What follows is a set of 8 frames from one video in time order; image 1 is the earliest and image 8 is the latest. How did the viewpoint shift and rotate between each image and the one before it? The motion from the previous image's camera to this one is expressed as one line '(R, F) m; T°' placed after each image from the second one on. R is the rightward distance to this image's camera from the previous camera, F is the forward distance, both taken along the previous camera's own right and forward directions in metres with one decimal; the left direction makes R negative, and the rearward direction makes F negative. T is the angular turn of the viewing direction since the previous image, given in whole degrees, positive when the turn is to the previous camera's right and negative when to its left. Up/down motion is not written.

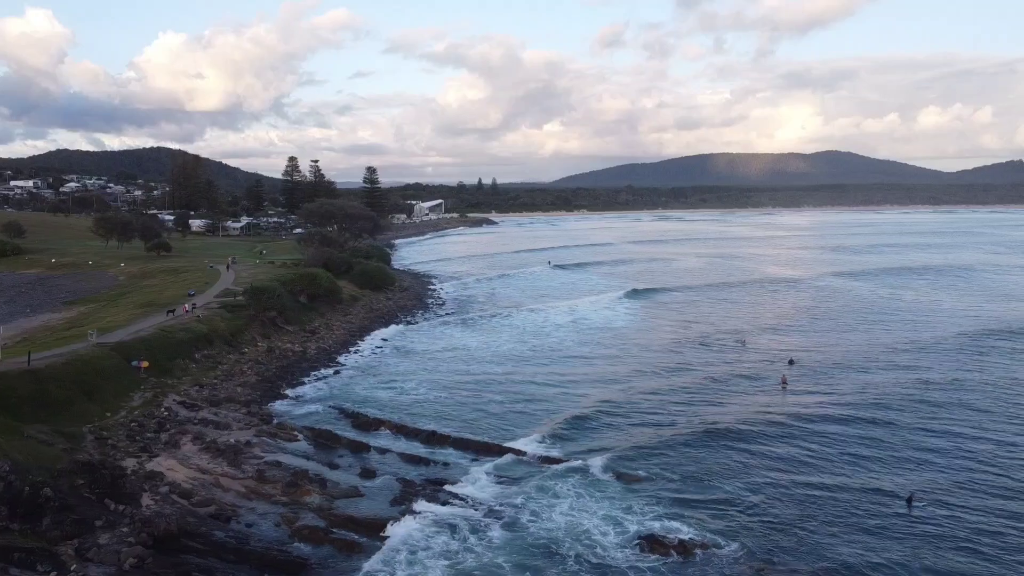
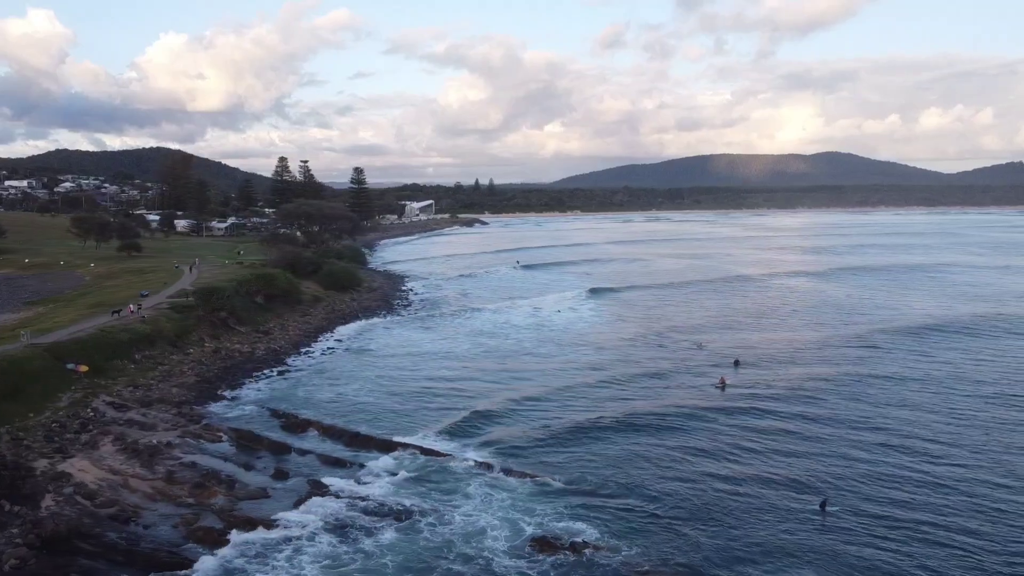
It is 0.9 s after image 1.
(+1.5, 0.0) m; 0°
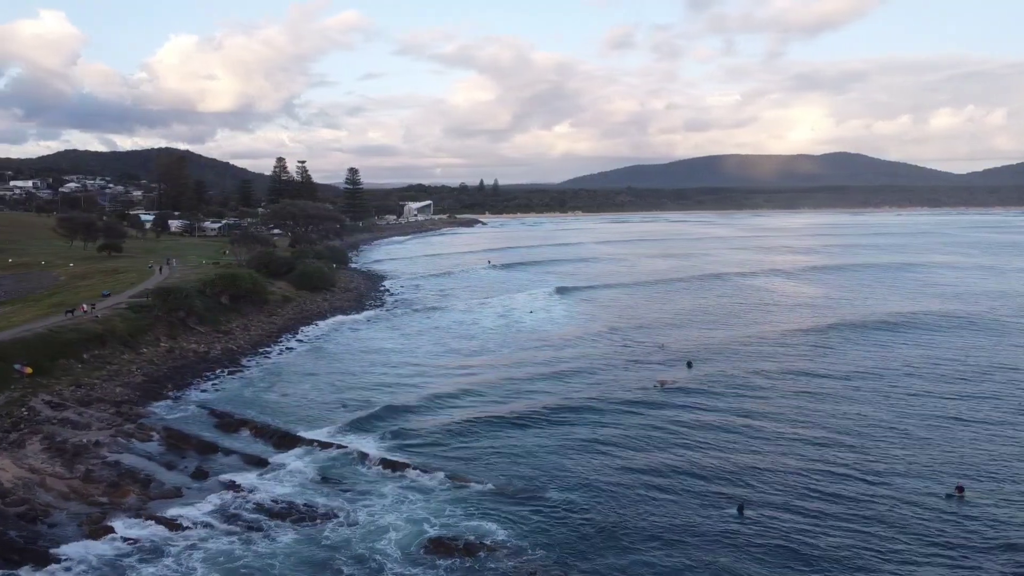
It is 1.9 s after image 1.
(+1.5, 0.0) m; 0°
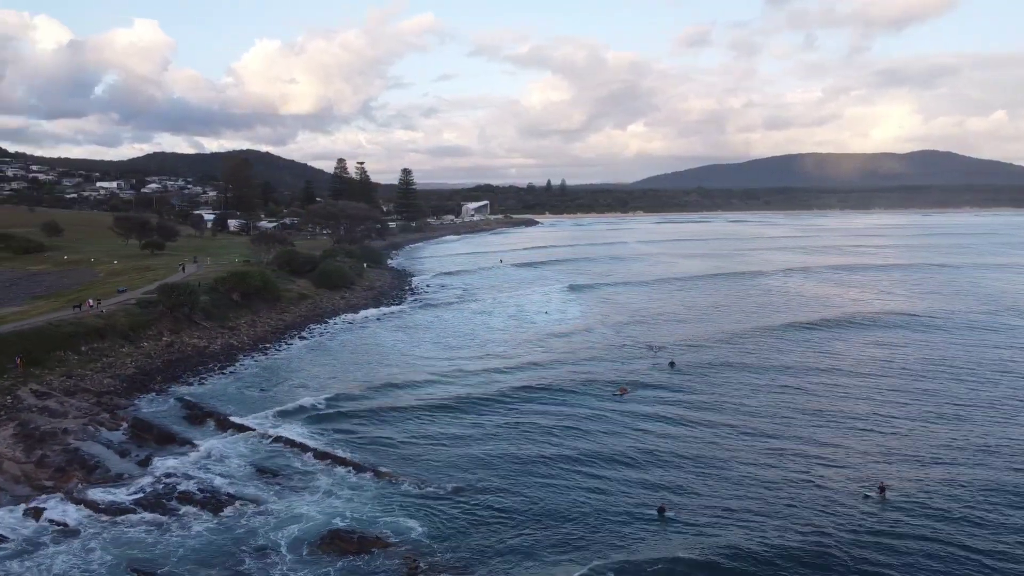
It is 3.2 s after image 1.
(+2.4, -0.1) m; -5°
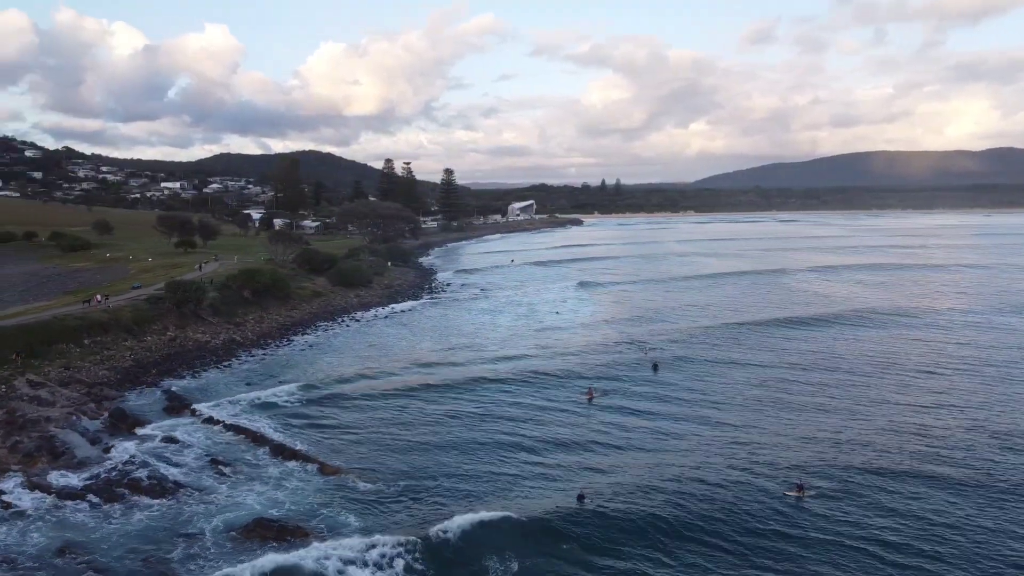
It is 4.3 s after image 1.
(+2.0, -0.1) m; -4°
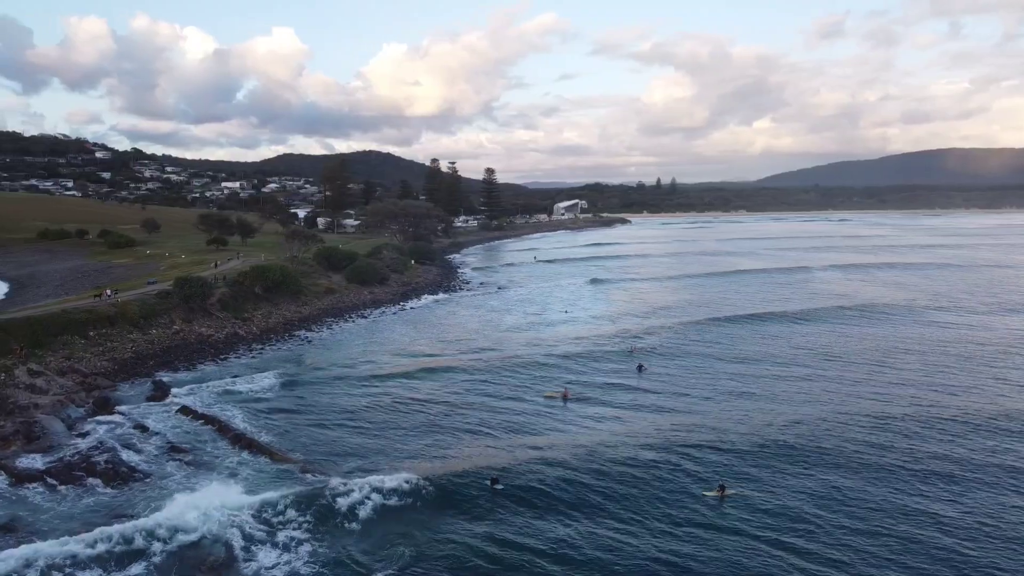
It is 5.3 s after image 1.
(+2.0, -0.2) m; -4°
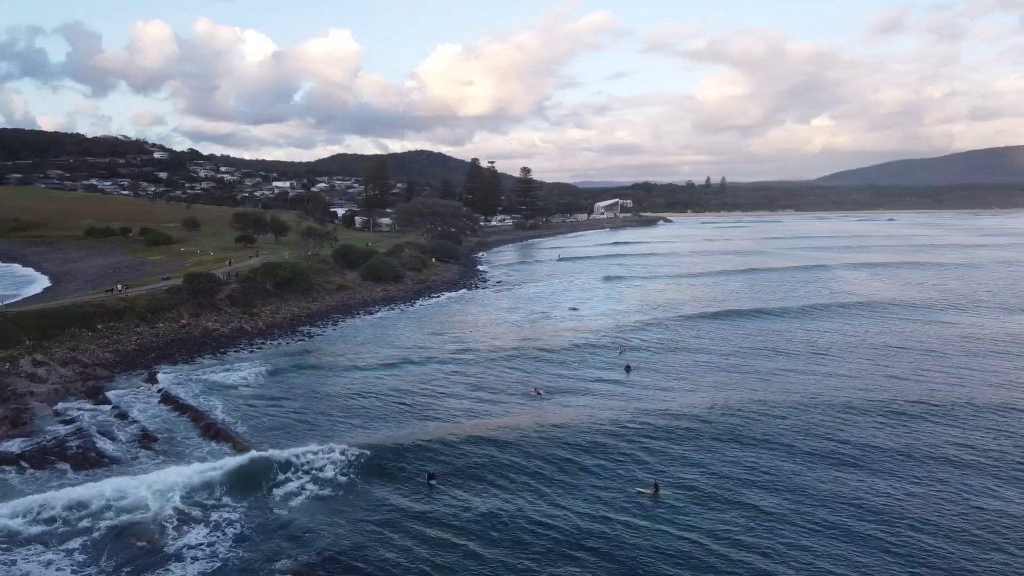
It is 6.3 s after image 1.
(+1.8, -0.2) m; -3°
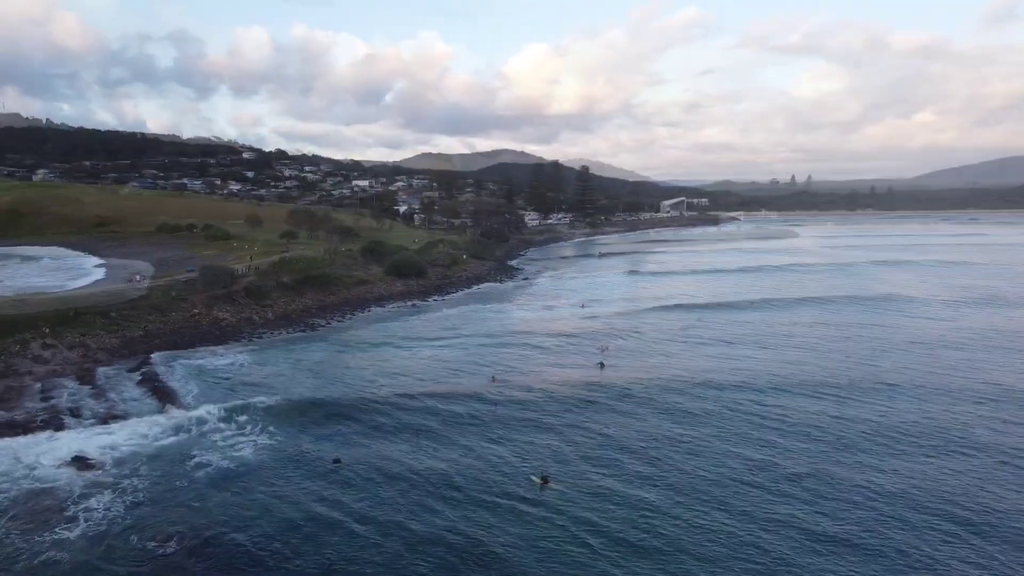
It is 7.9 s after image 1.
(+3.0, -0.3) m; -6°
